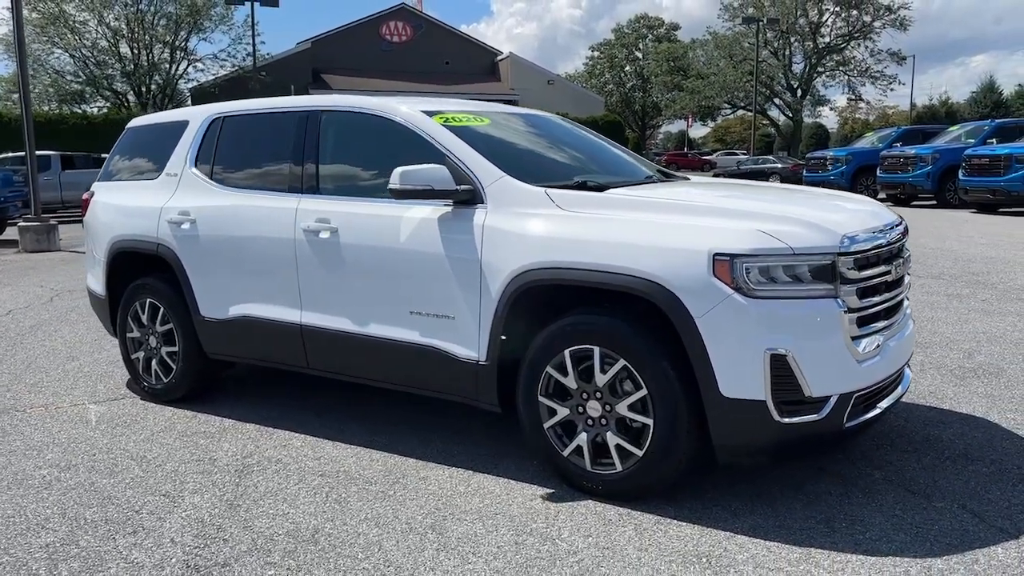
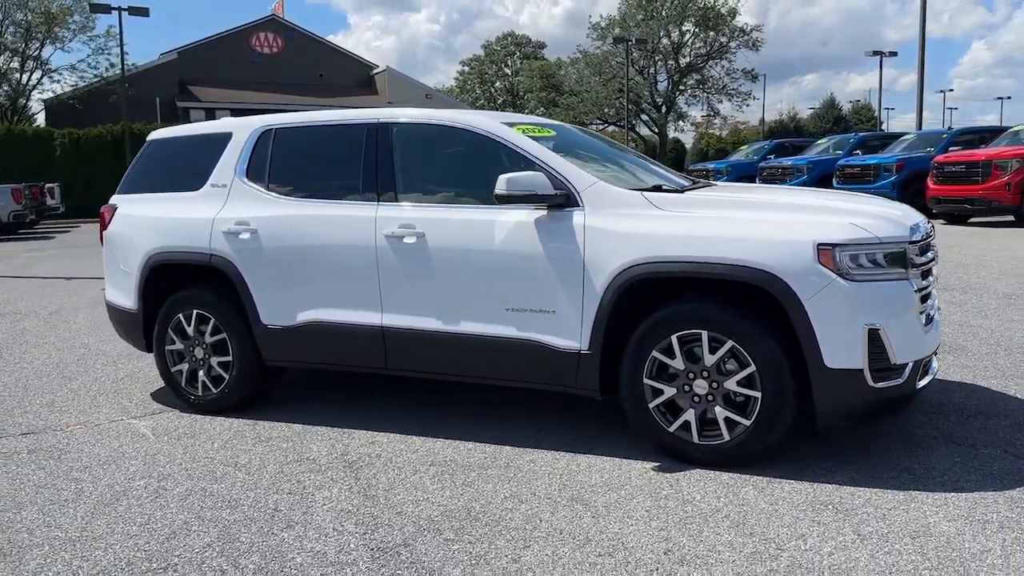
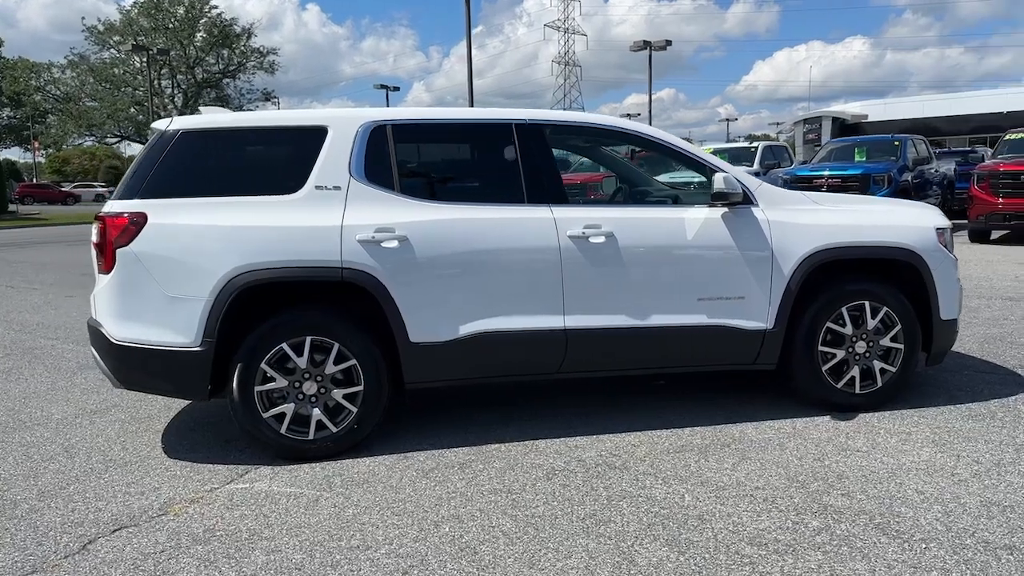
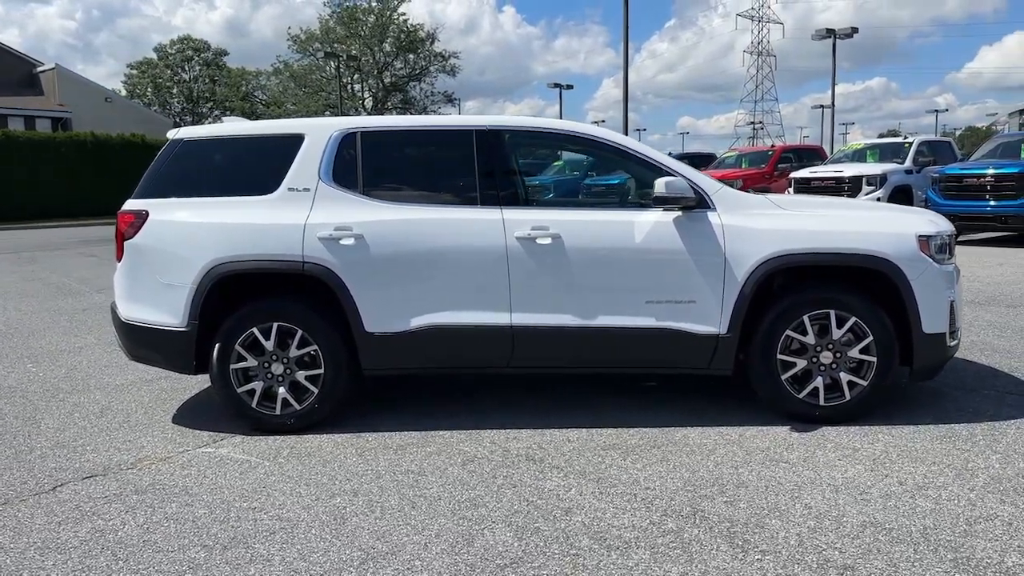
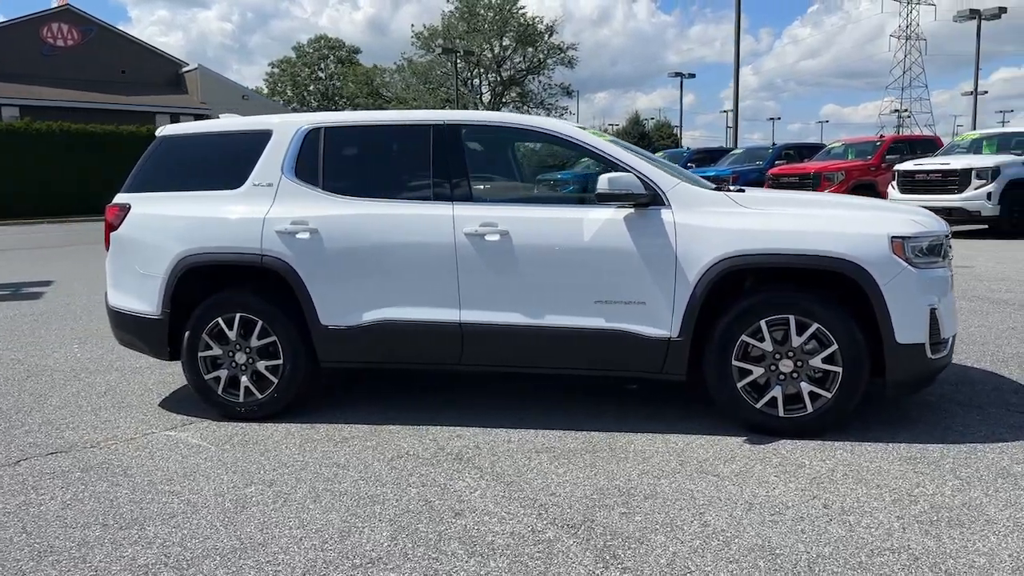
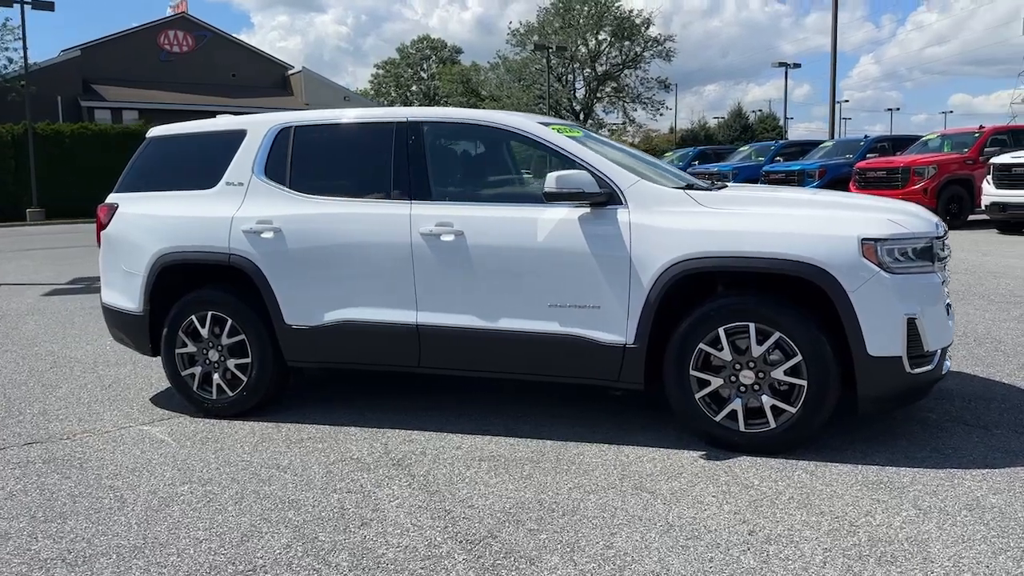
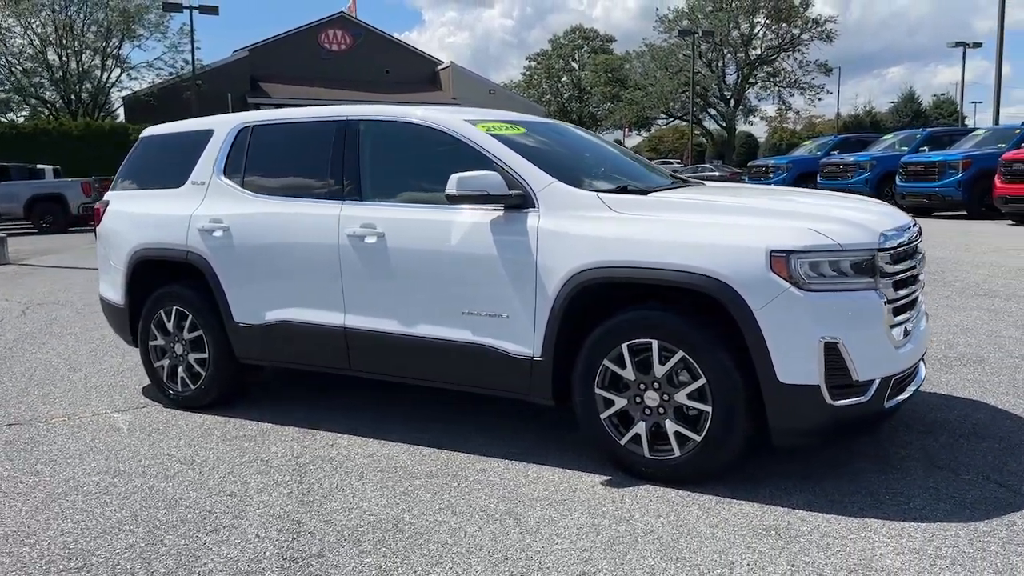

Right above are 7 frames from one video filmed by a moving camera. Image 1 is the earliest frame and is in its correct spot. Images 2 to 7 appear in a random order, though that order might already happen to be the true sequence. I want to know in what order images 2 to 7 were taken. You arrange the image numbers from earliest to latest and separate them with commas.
7, 2, 6, 5, 4, 3
